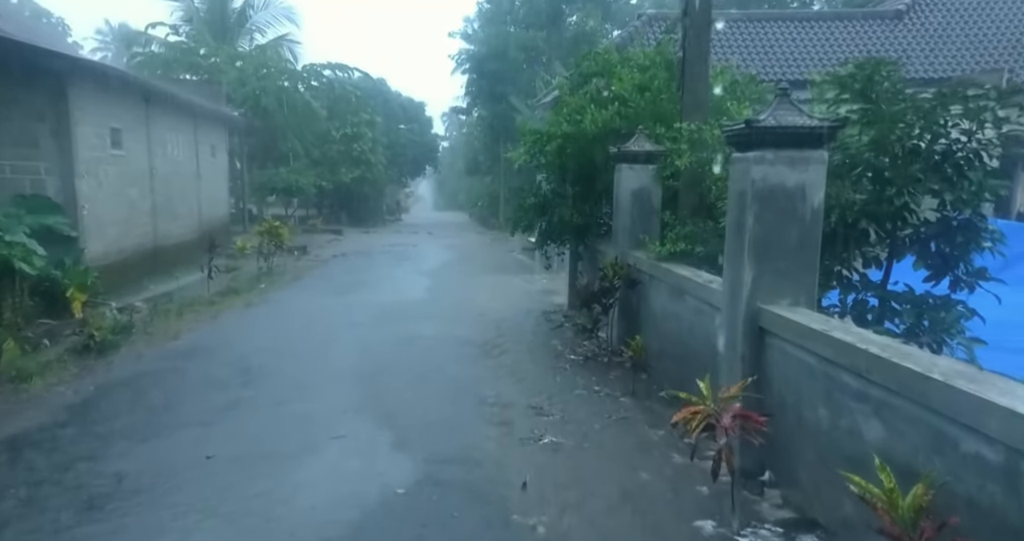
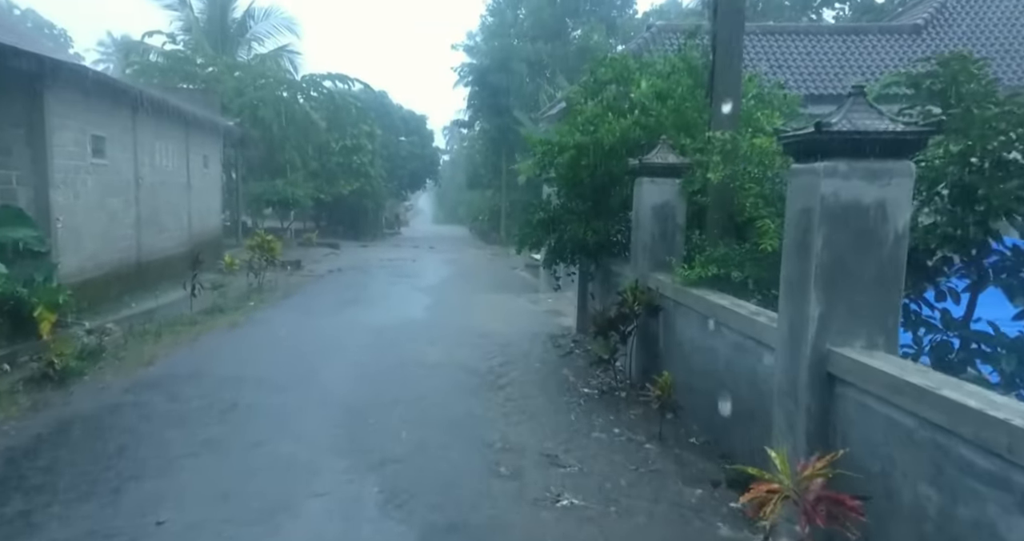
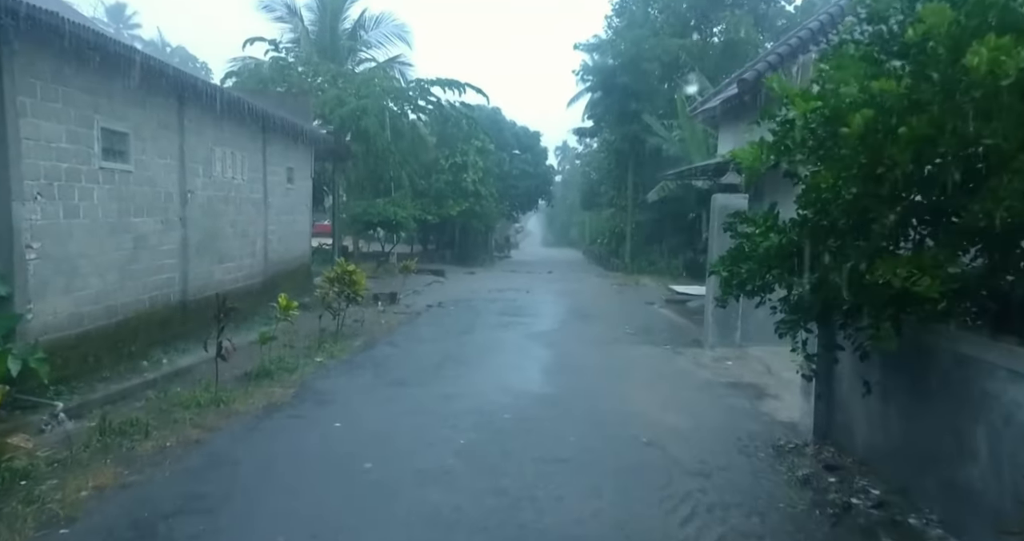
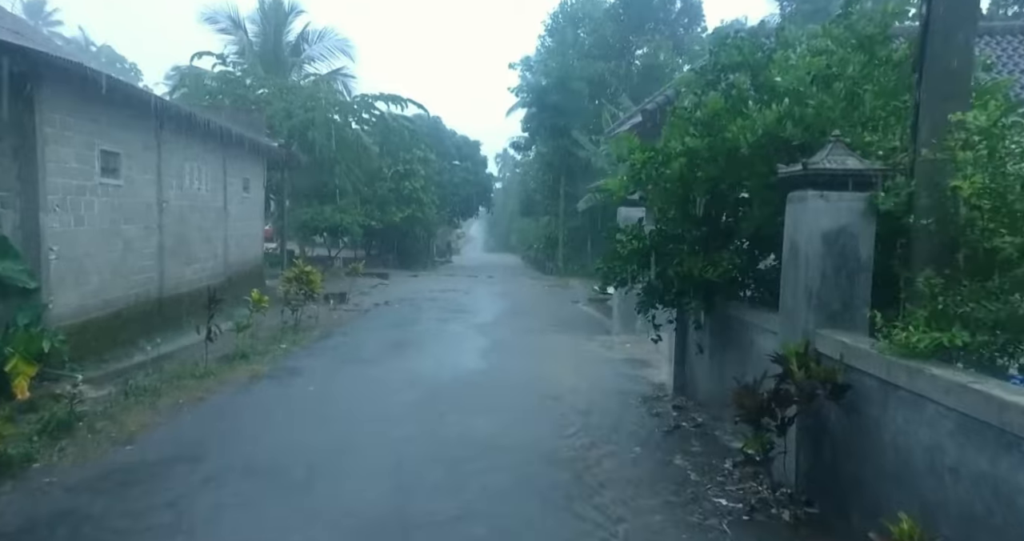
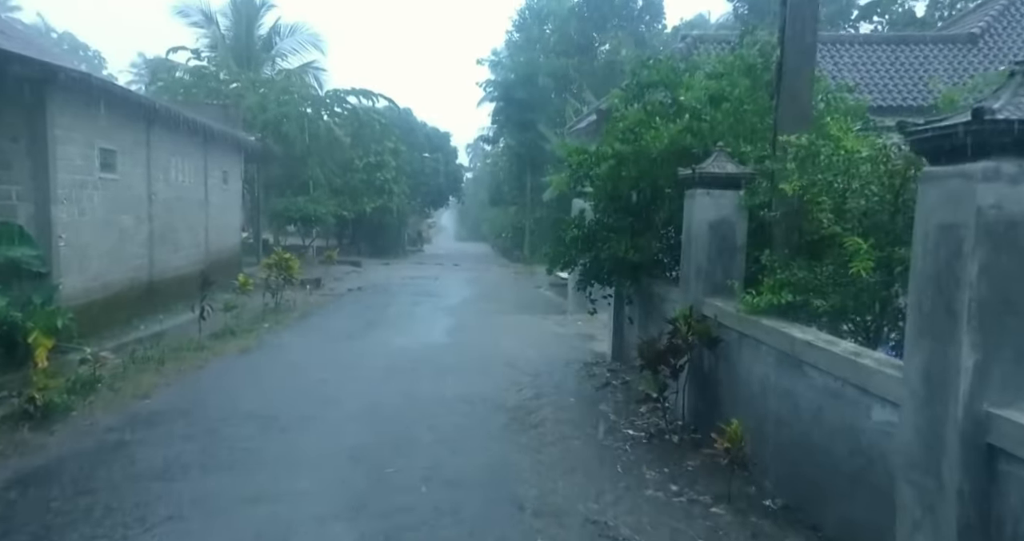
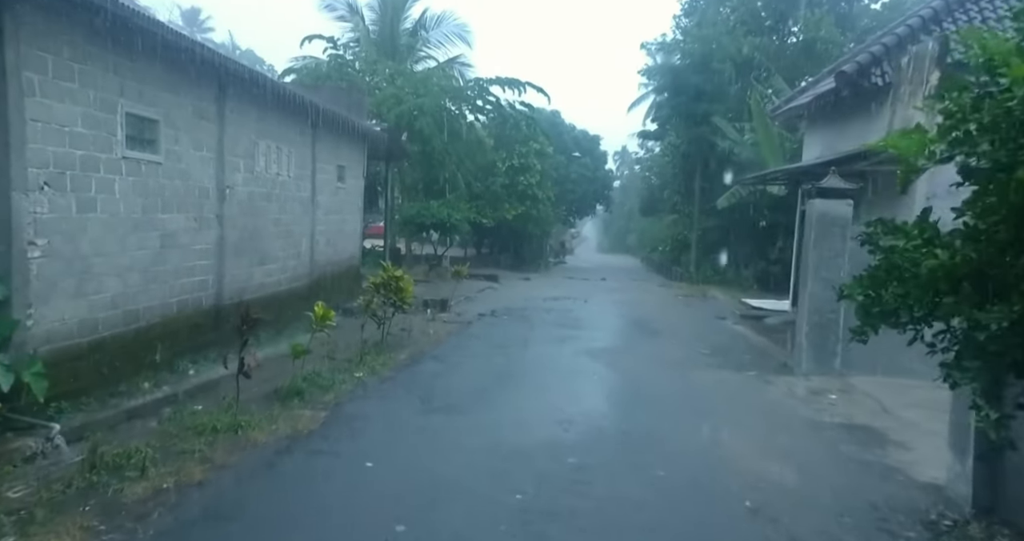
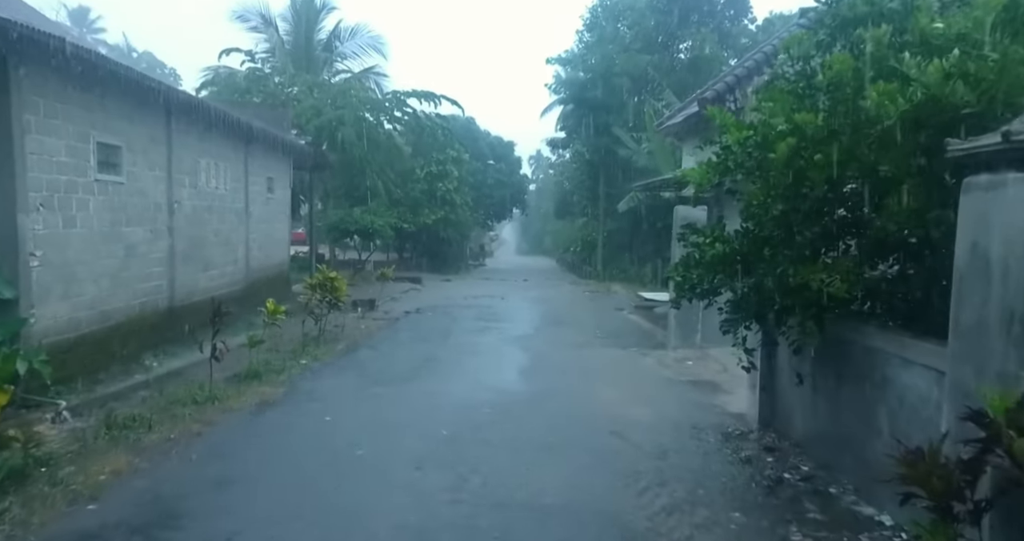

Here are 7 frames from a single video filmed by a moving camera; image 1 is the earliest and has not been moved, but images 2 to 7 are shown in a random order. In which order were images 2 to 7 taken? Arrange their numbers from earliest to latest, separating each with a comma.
2, 5, 4, 7, 3, 6
